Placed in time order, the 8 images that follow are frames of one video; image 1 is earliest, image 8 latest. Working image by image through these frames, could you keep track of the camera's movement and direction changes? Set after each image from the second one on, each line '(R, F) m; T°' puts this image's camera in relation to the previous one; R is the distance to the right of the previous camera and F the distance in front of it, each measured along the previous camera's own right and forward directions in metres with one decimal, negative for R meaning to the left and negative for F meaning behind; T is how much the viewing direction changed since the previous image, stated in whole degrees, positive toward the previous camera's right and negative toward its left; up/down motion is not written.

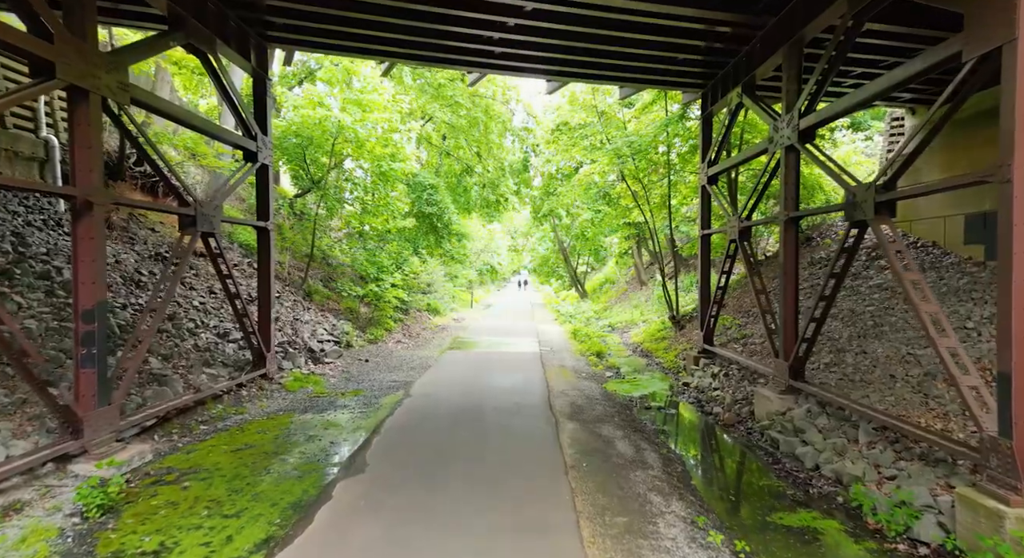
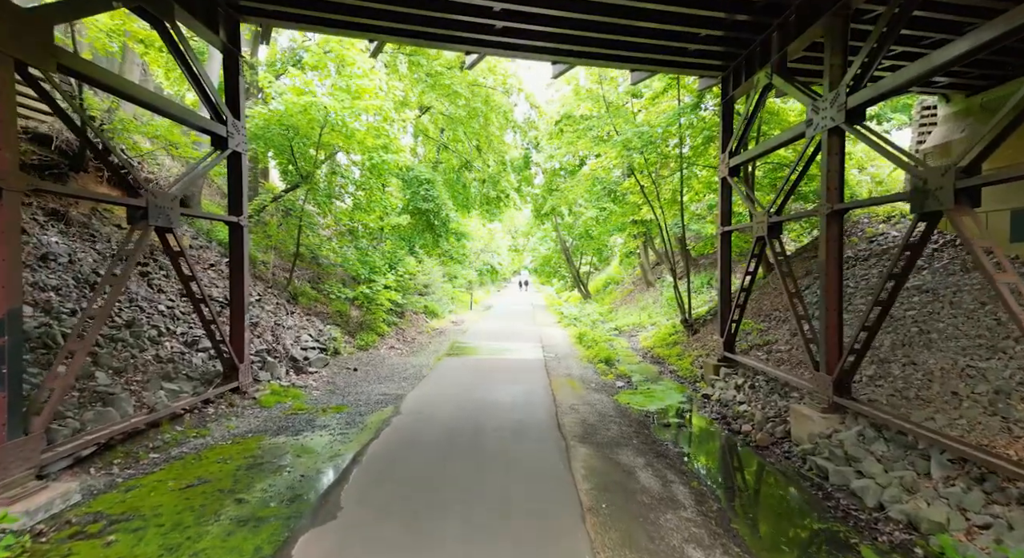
(0.0, +0.8) m; 0°
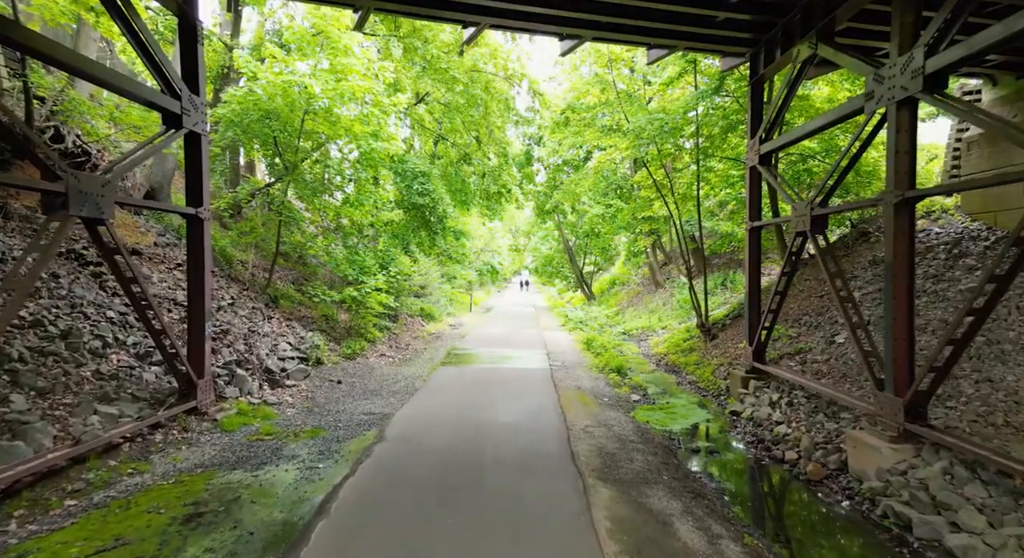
(0.0, +0.9) m; 0°
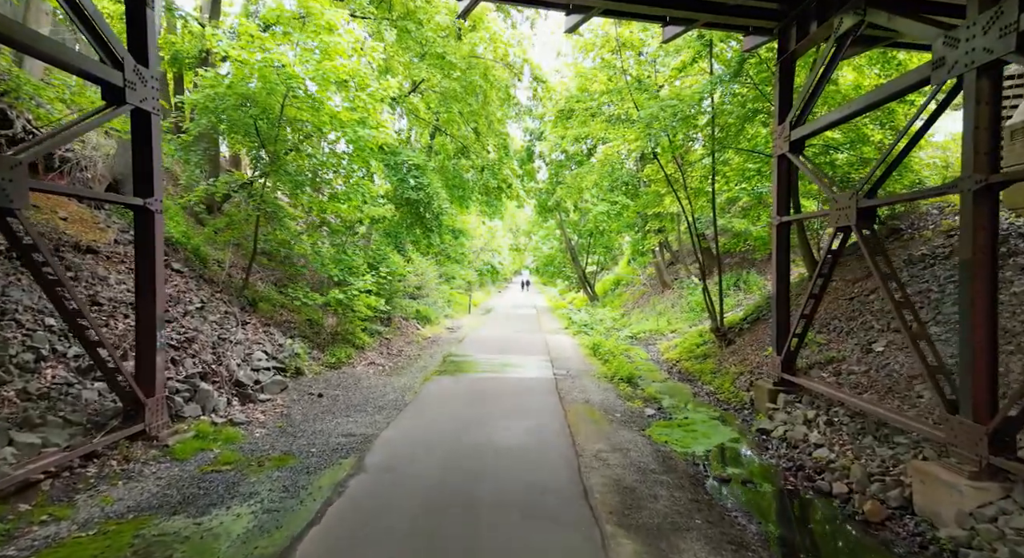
(0.0, +0.8) m; 0°
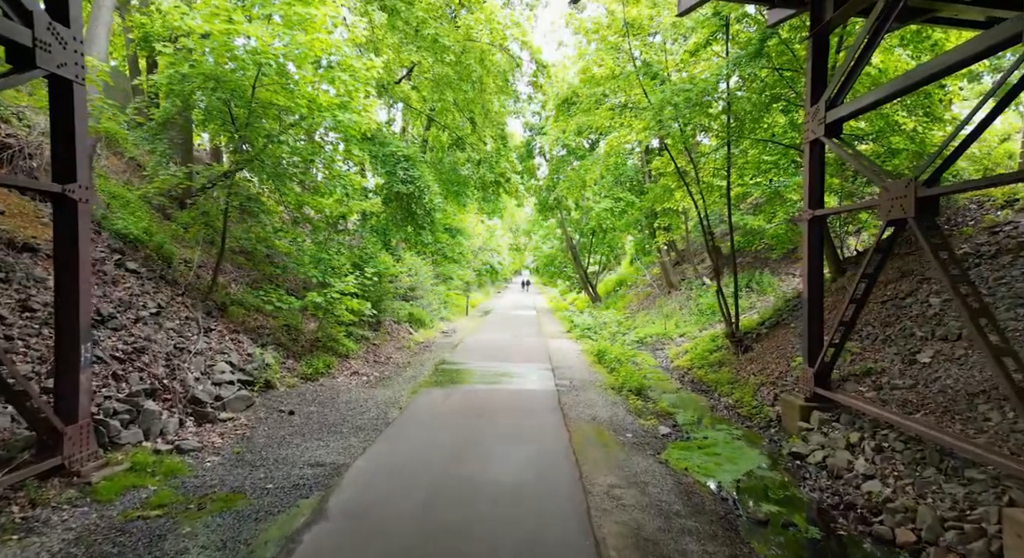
(0.0, +0.8) m; 0°
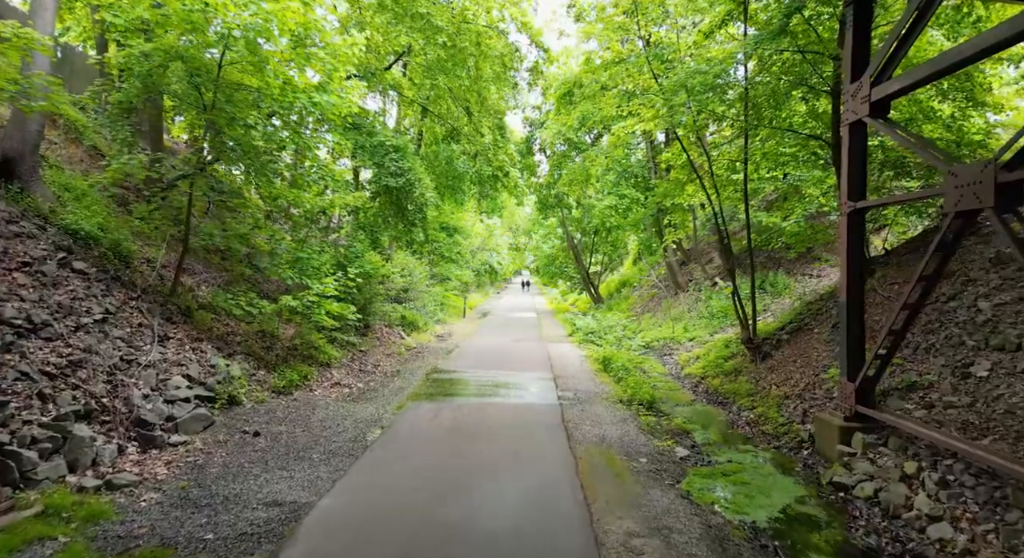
(0.0, +0.7) m; 0°
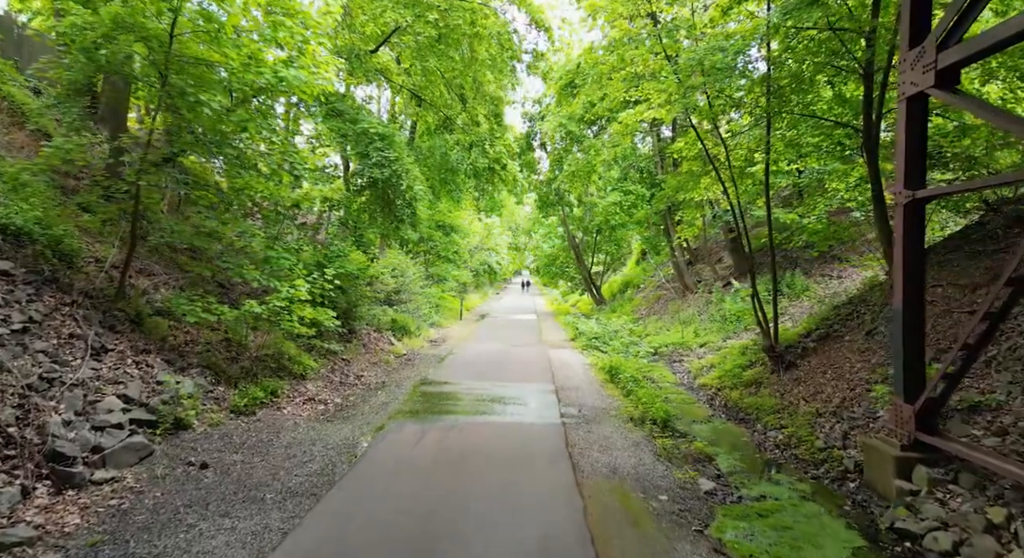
(0.0, +0.8) m; 0°
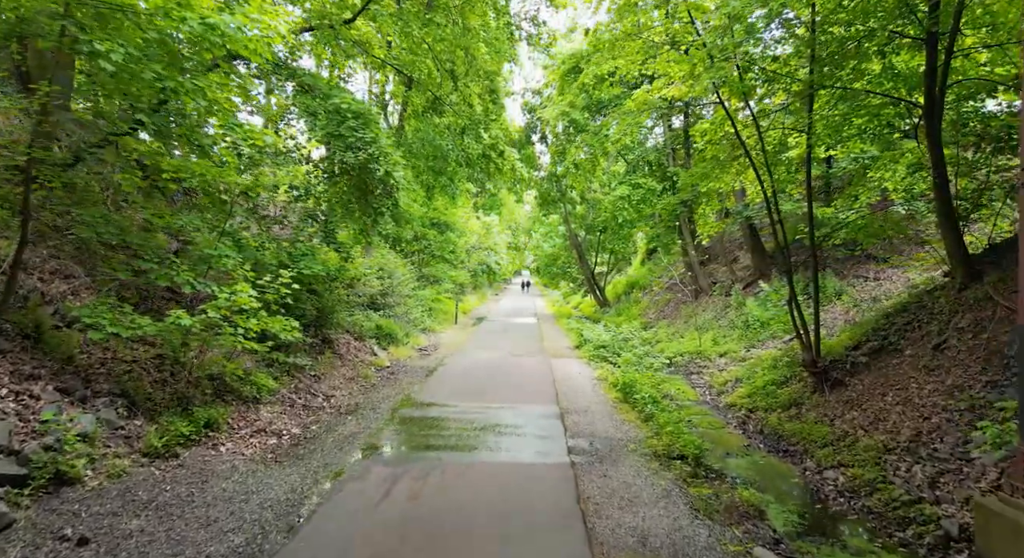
(0.0, +1.2) m; 0°
